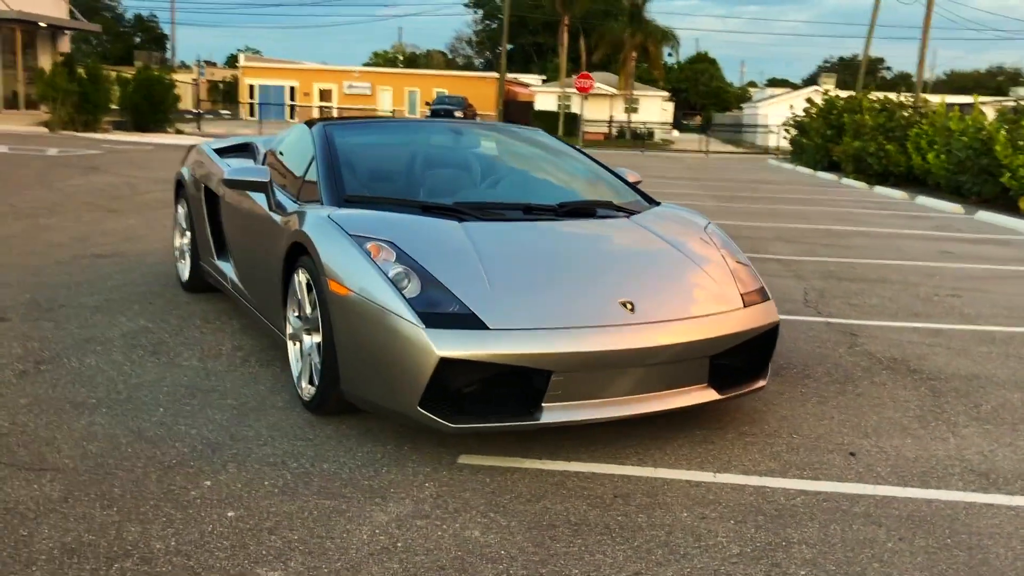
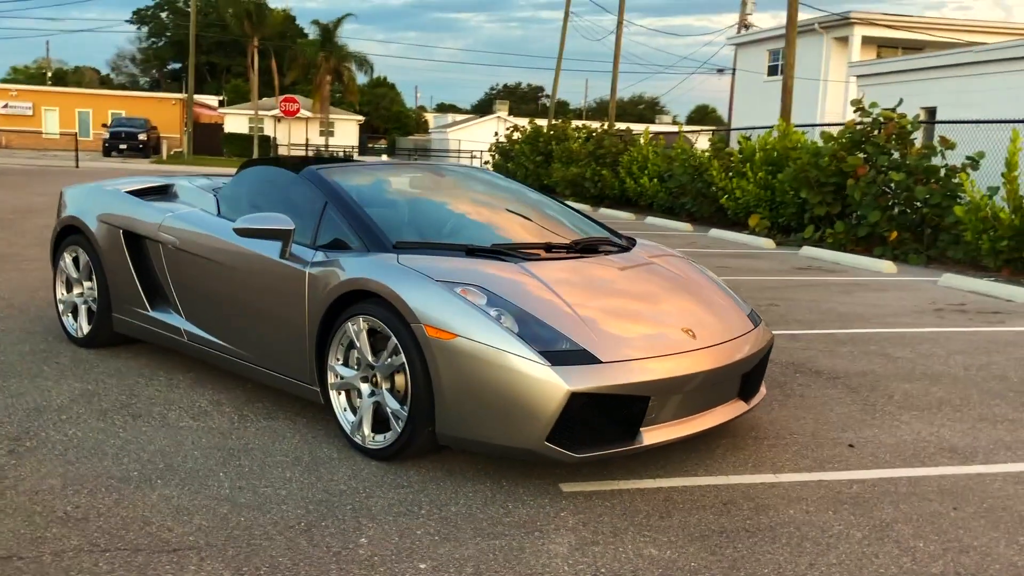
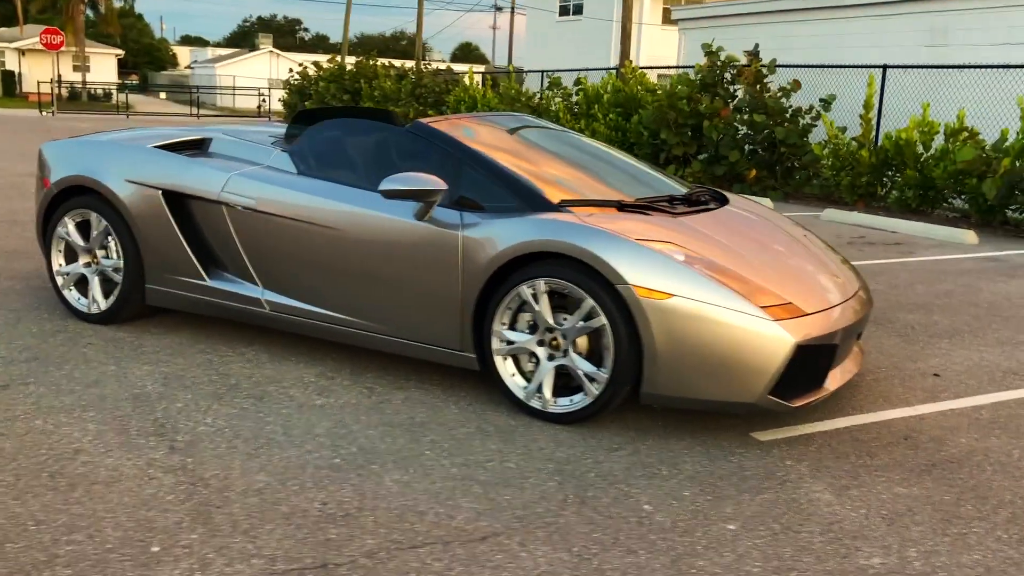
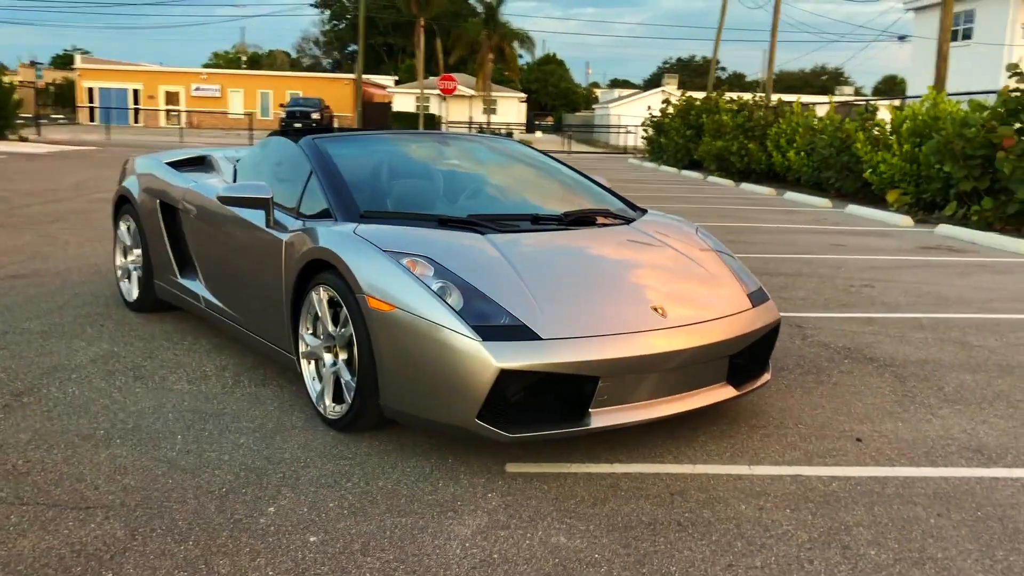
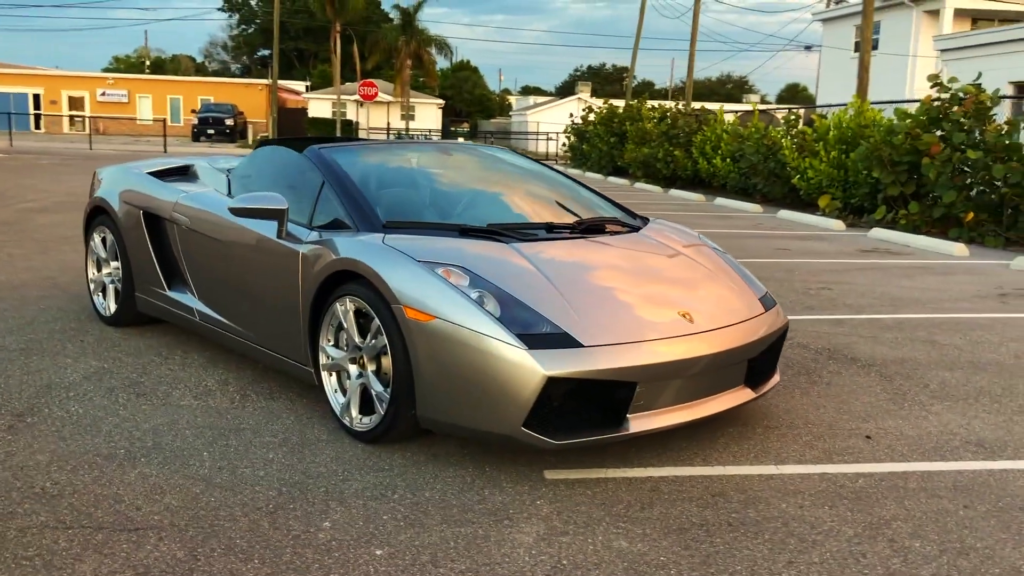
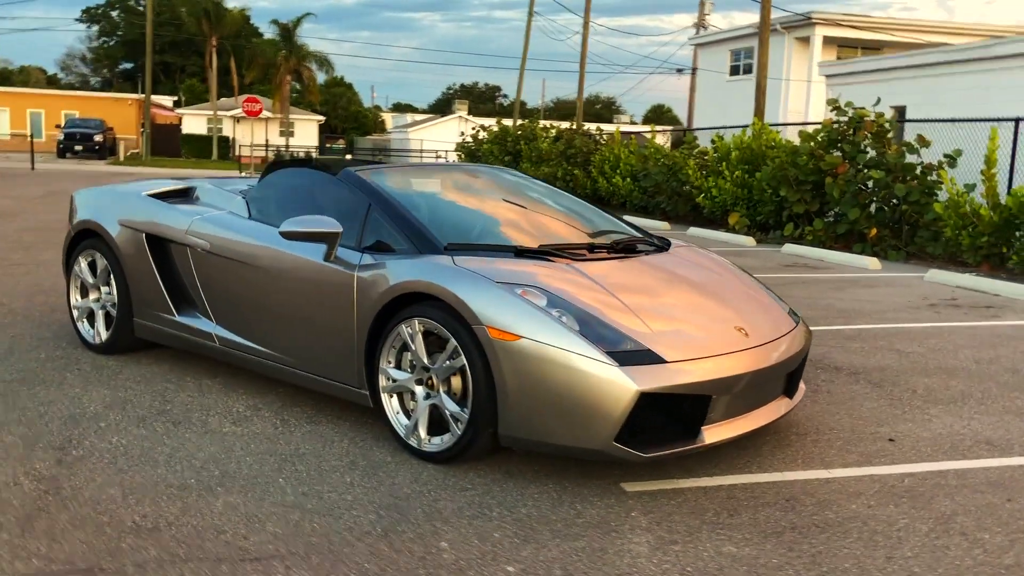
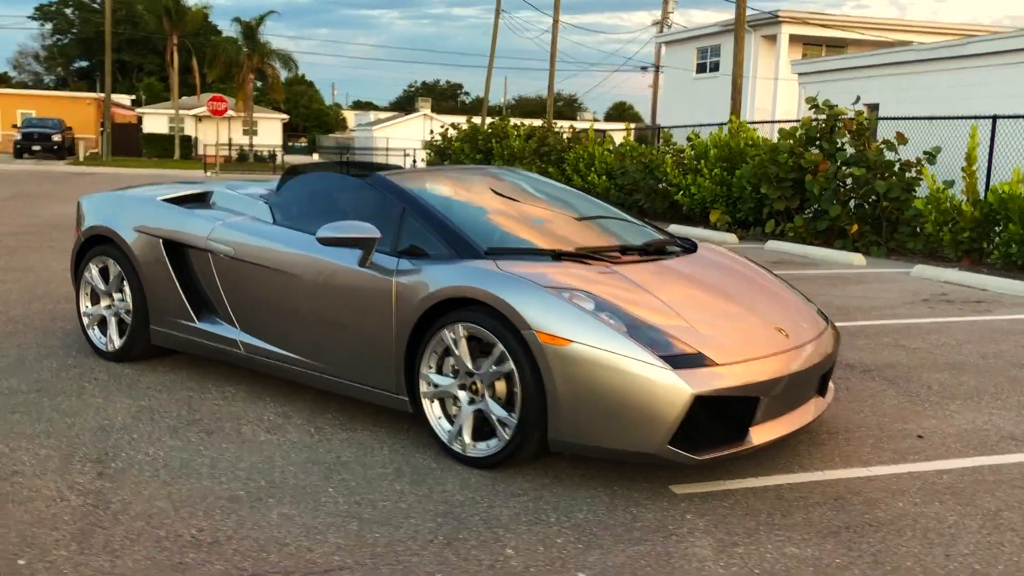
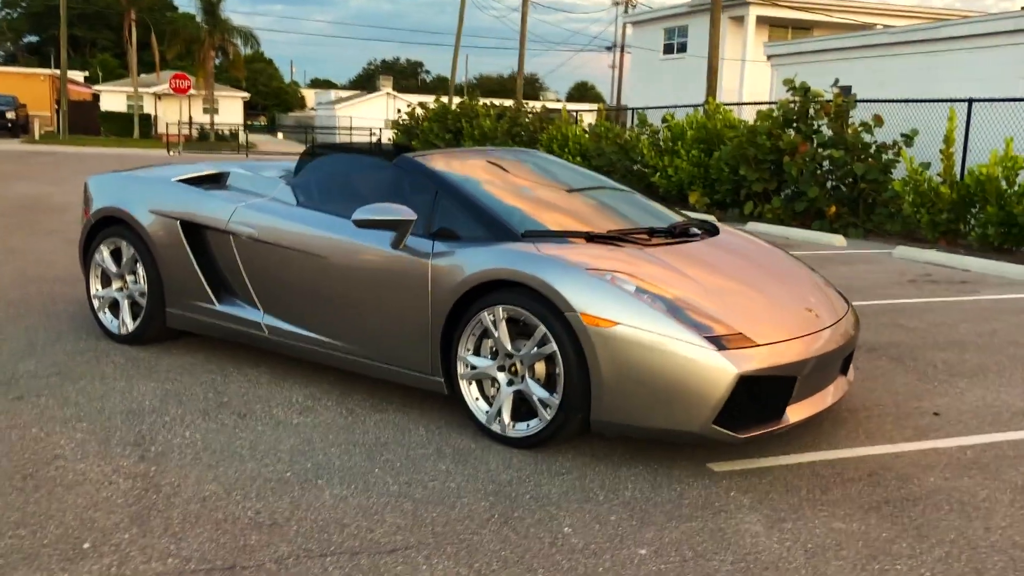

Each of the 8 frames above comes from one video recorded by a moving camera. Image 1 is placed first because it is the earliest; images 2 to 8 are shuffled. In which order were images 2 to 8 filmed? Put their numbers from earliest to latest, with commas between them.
4, 5, 2, 6, 7, 8, 3
